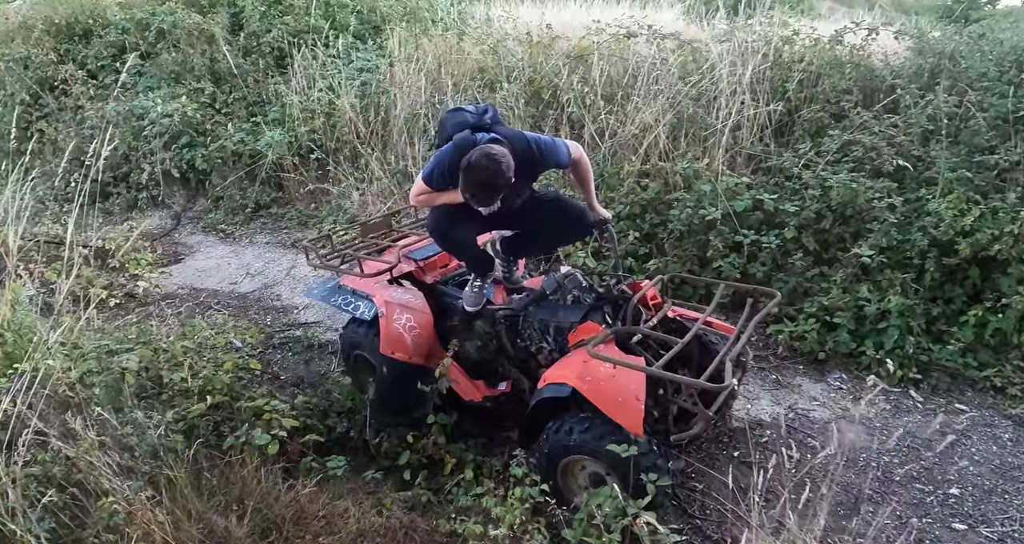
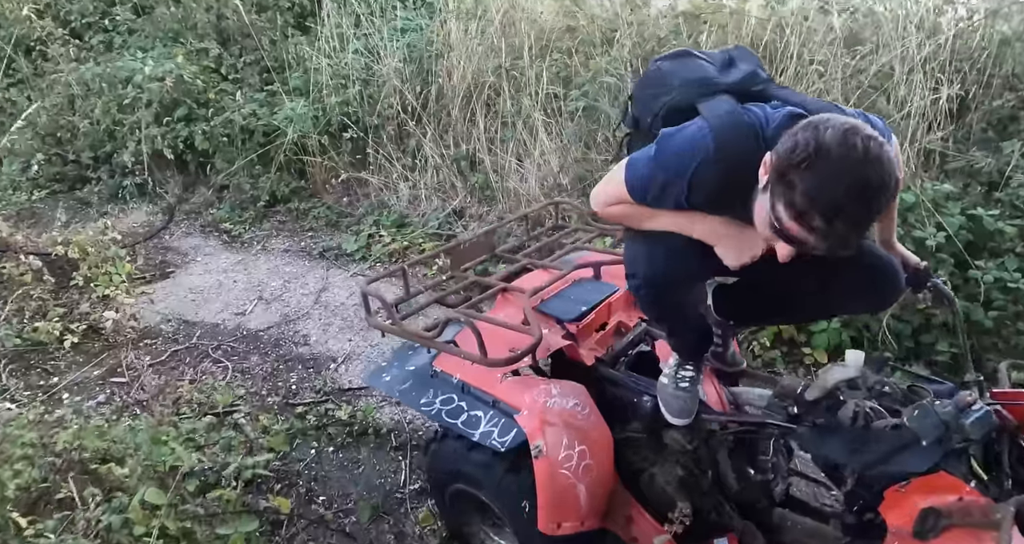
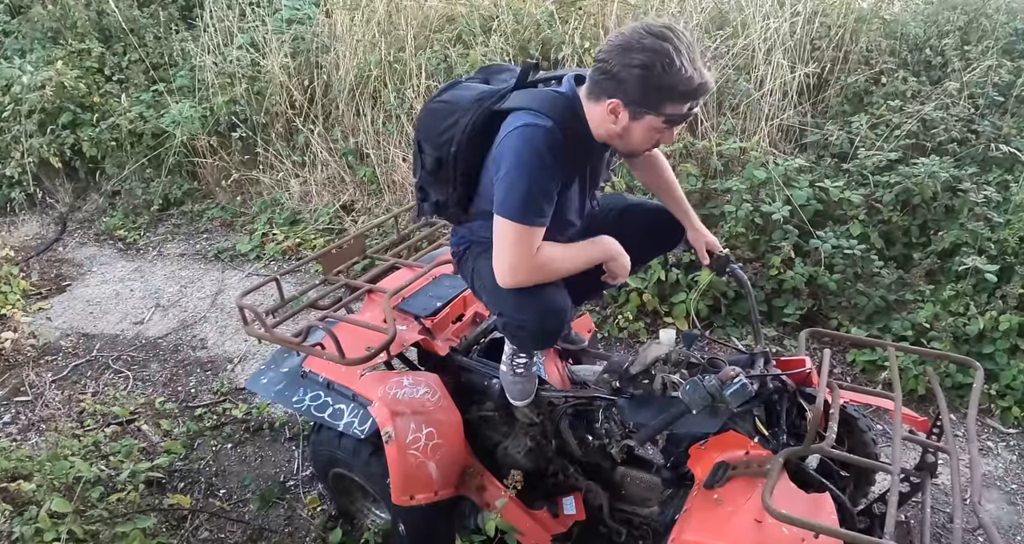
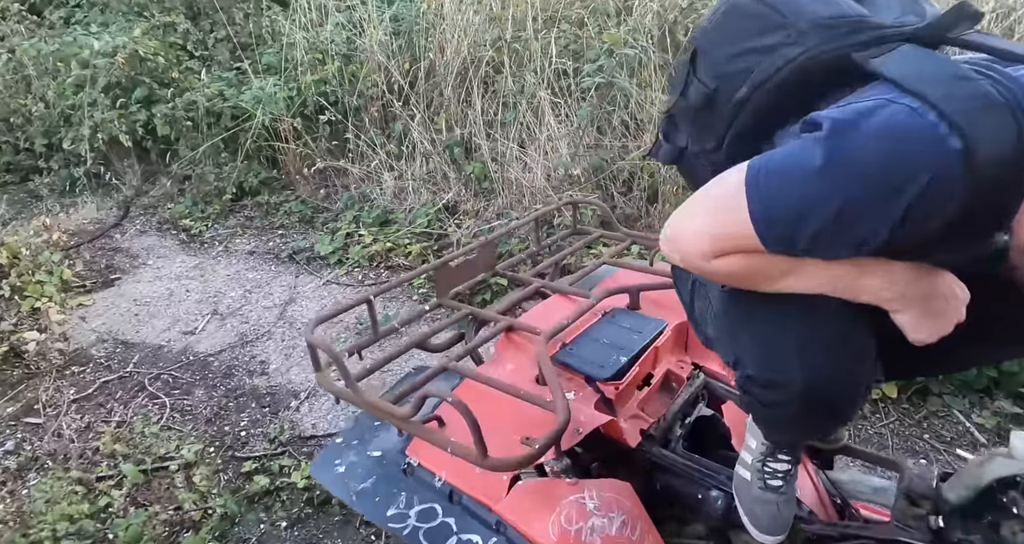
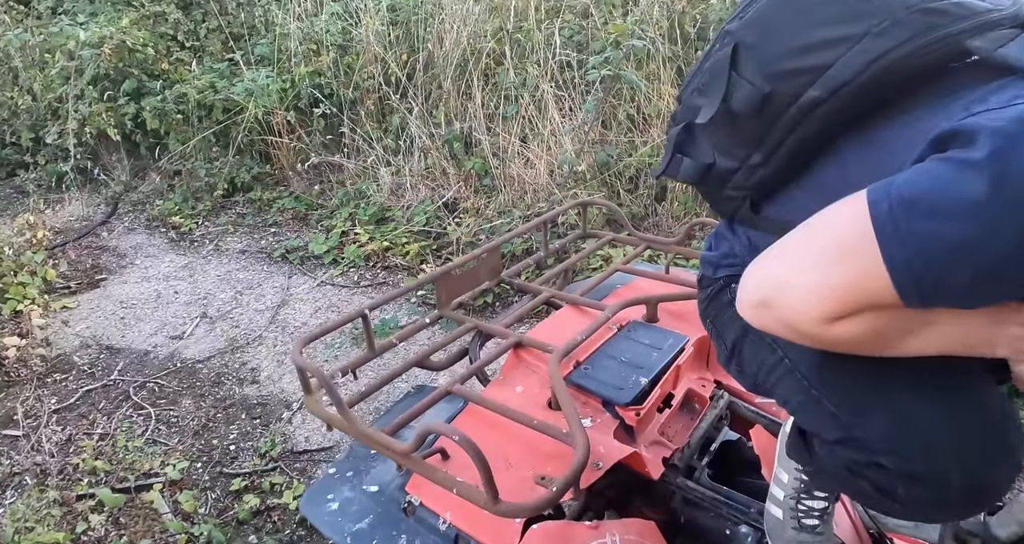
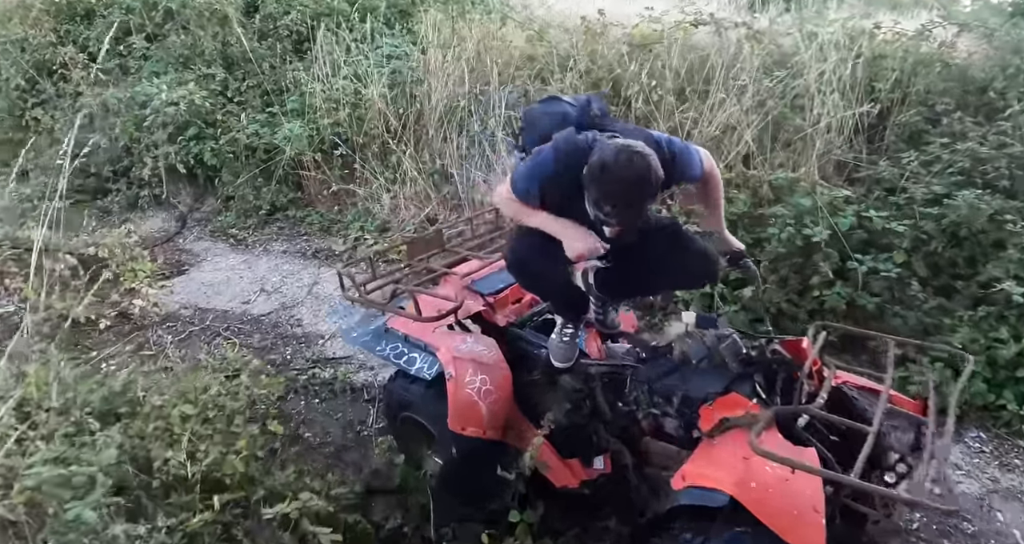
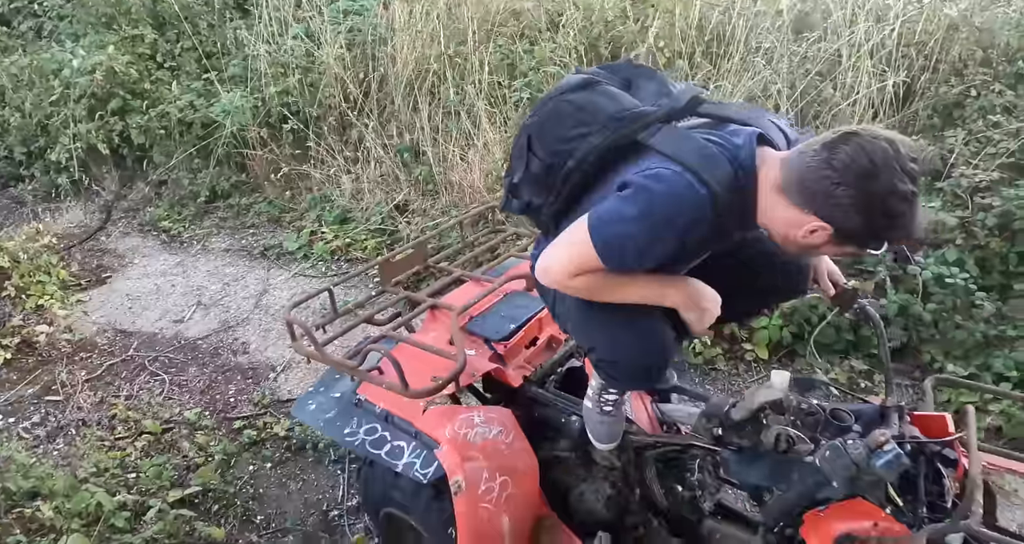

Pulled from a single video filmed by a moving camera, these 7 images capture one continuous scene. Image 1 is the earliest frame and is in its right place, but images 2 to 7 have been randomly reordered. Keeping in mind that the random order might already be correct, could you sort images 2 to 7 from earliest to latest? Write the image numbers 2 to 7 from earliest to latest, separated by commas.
6, 2, 4, 5, 7, 3
